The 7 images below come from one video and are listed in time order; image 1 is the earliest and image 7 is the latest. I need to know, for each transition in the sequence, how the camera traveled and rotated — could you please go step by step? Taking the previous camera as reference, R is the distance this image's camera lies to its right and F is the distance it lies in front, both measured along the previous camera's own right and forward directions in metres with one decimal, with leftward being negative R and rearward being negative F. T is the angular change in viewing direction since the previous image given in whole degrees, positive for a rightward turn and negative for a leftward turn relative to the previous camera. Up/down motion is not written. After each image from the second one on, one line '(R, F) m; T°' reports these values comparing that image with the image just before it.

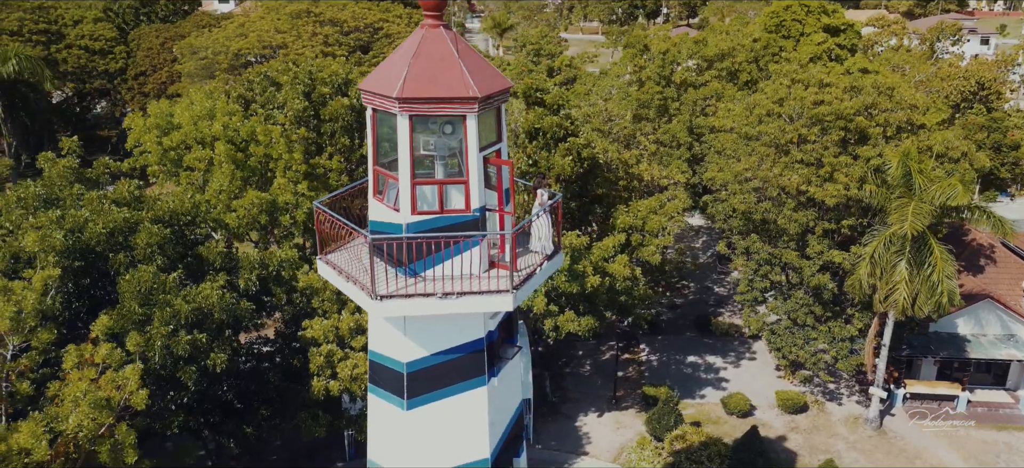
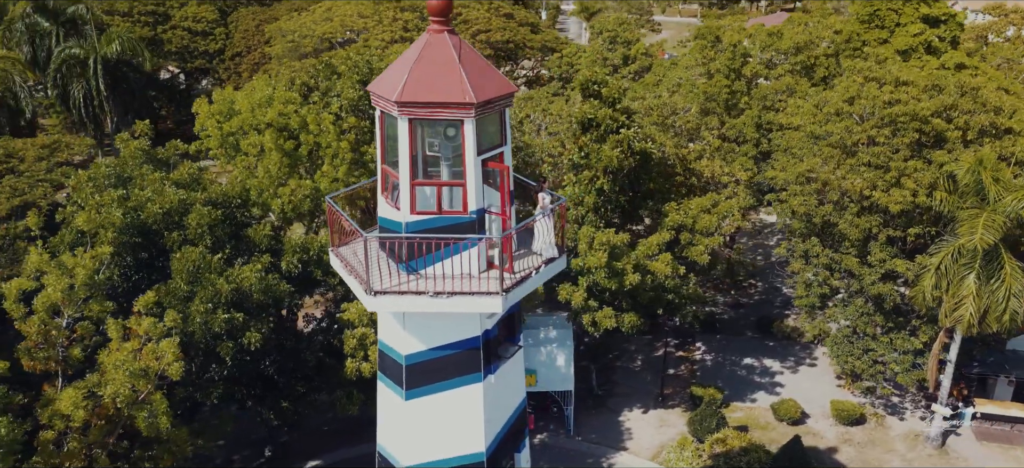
(+1.4, -0.1) m; -7°
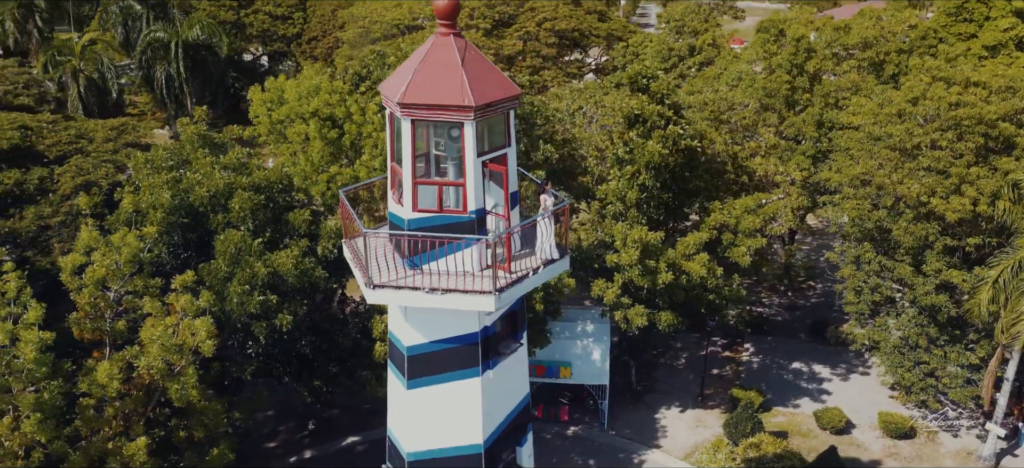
(+1.2, -0.1) m; -6°
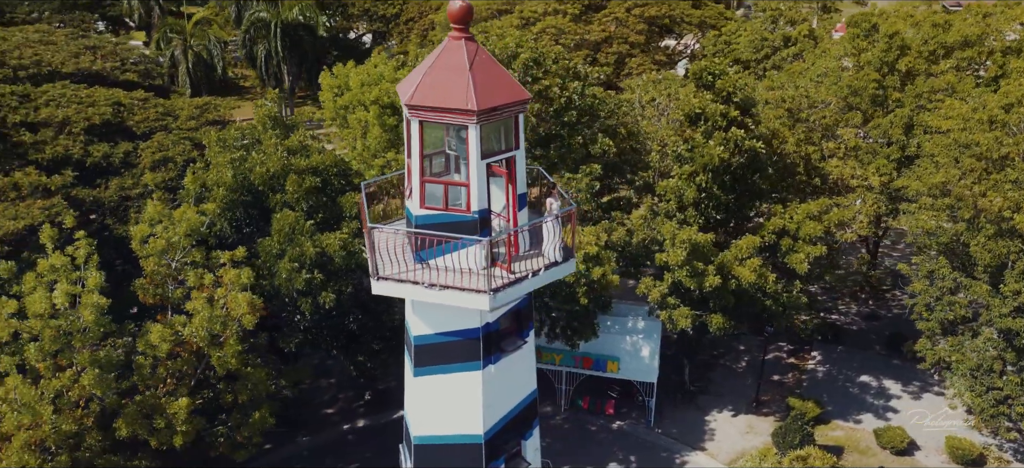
(+1.6, -0.1) m; -8°
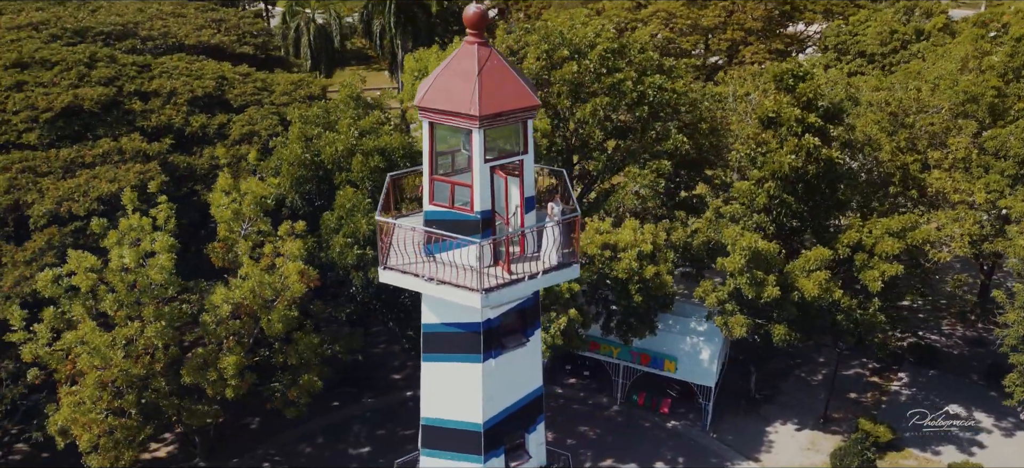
(+2.0, -0.1) m; -10°
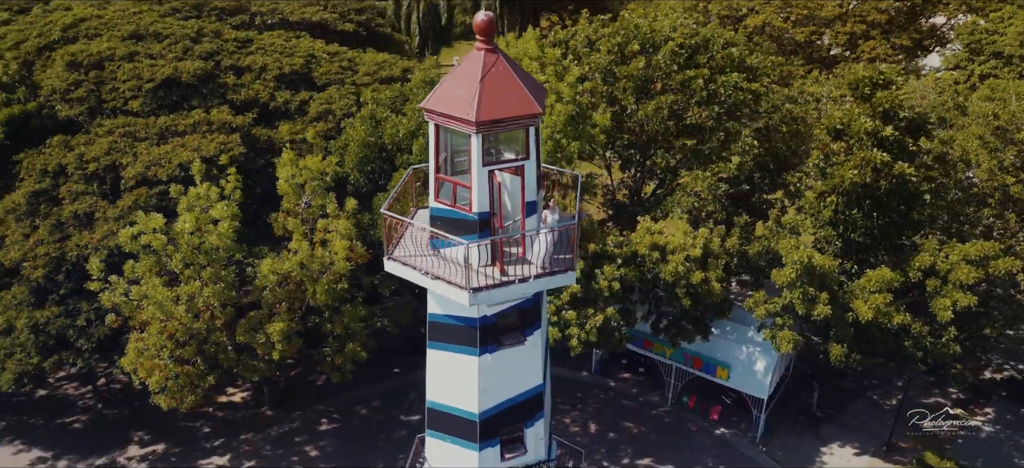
(+2.1, -0.1) m; -10°
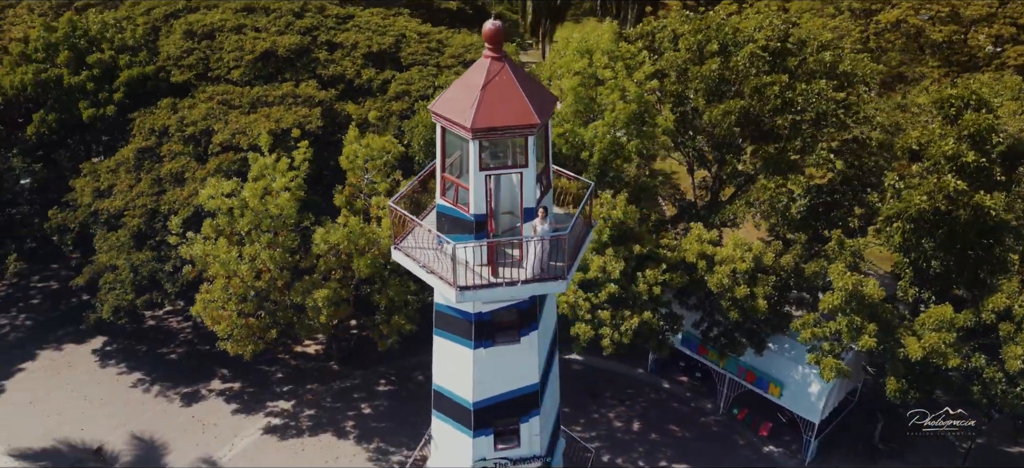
(+2.4, -0.1) m; -10°
